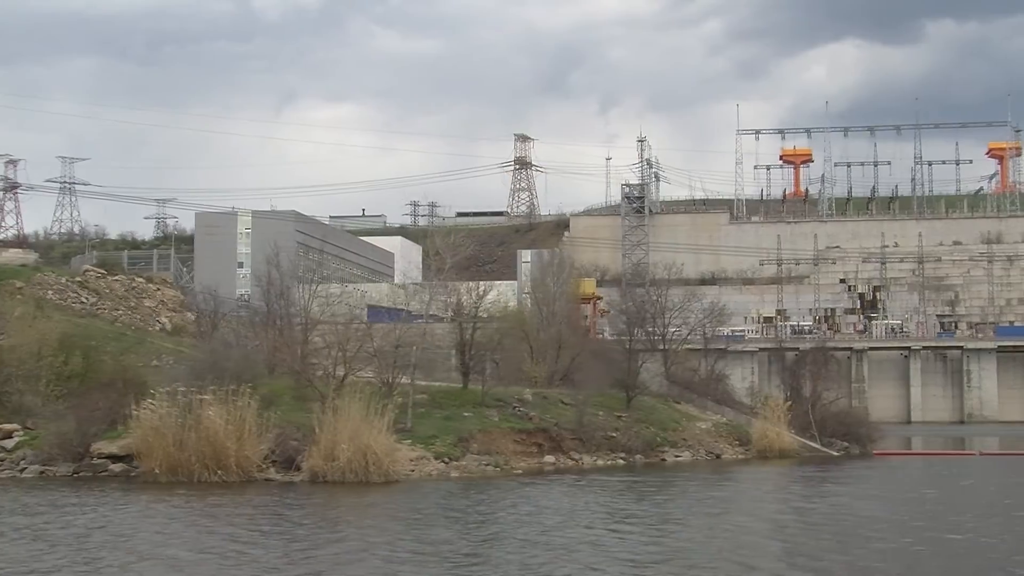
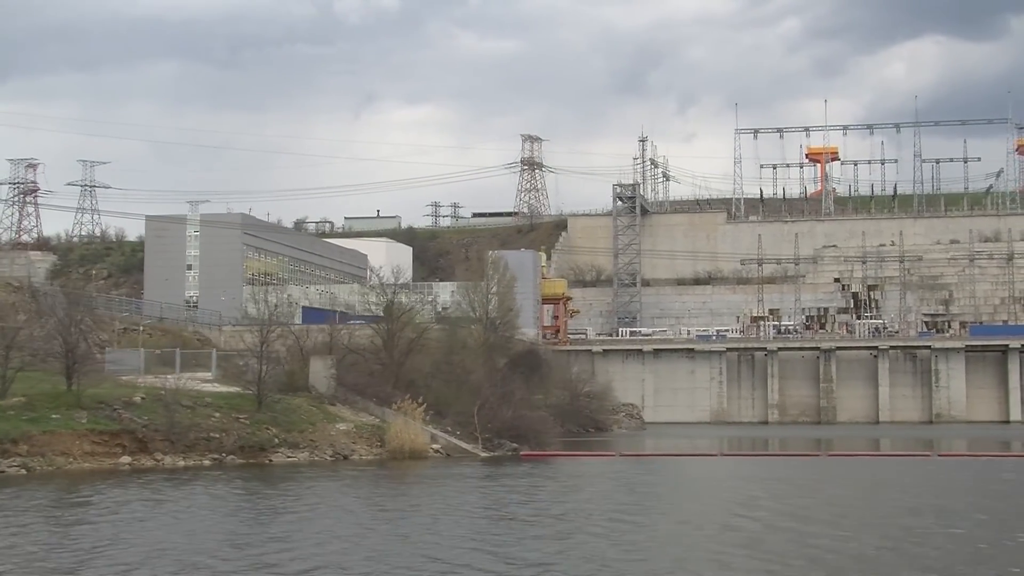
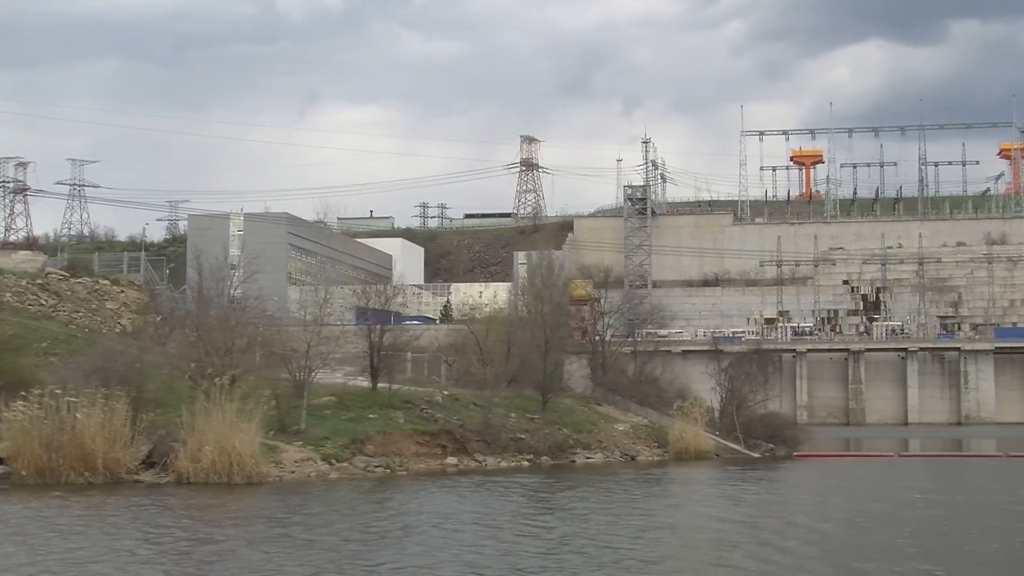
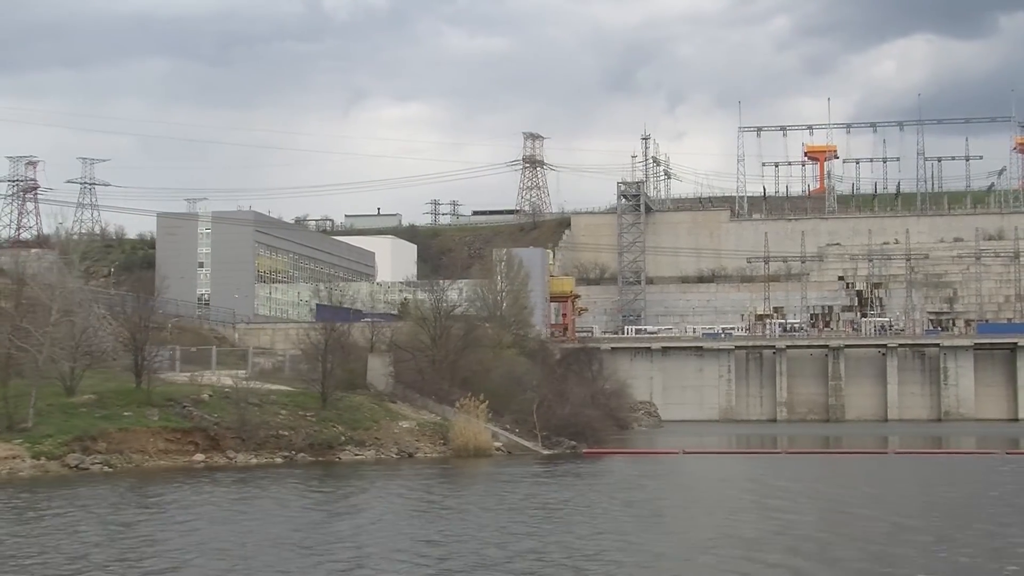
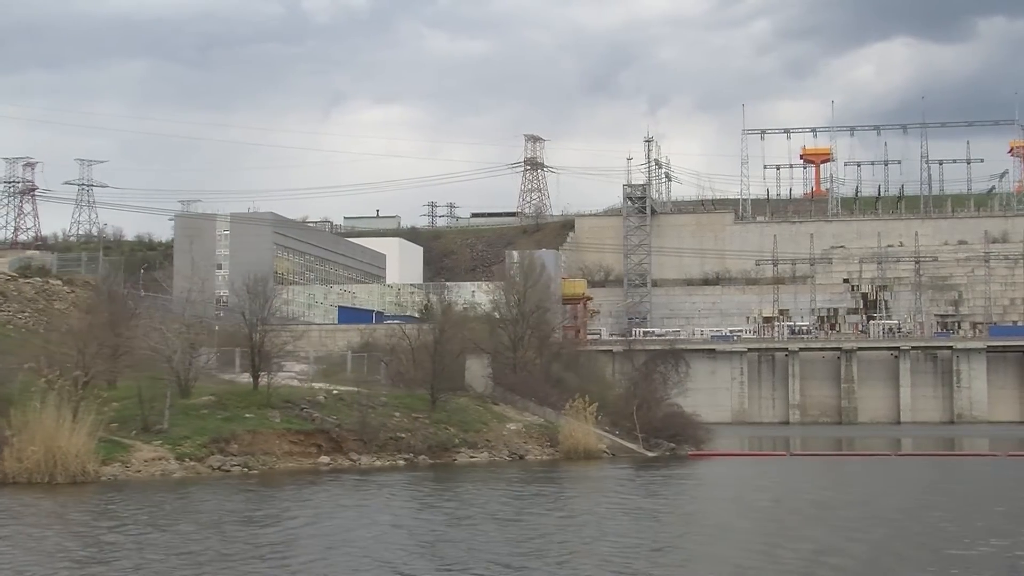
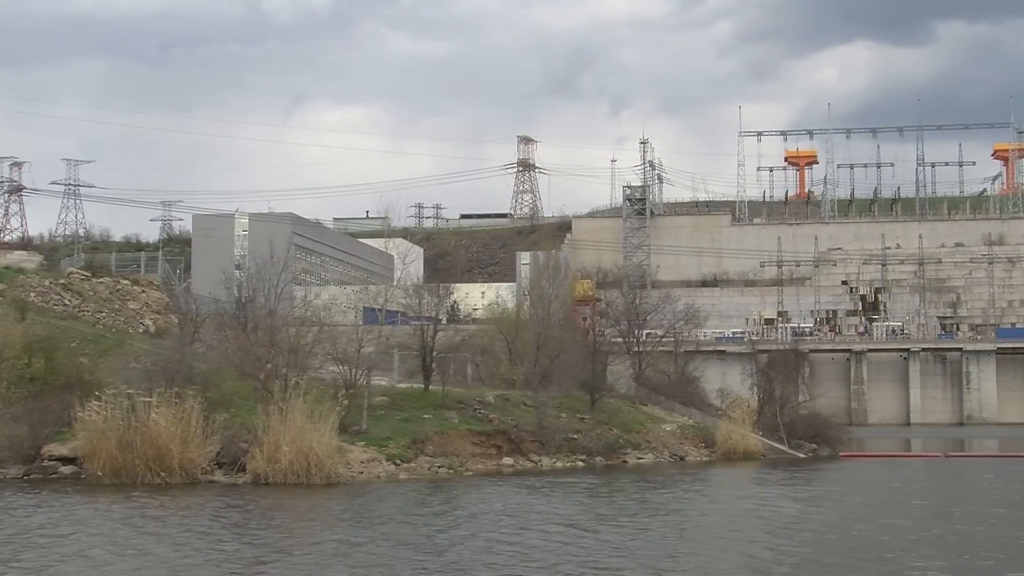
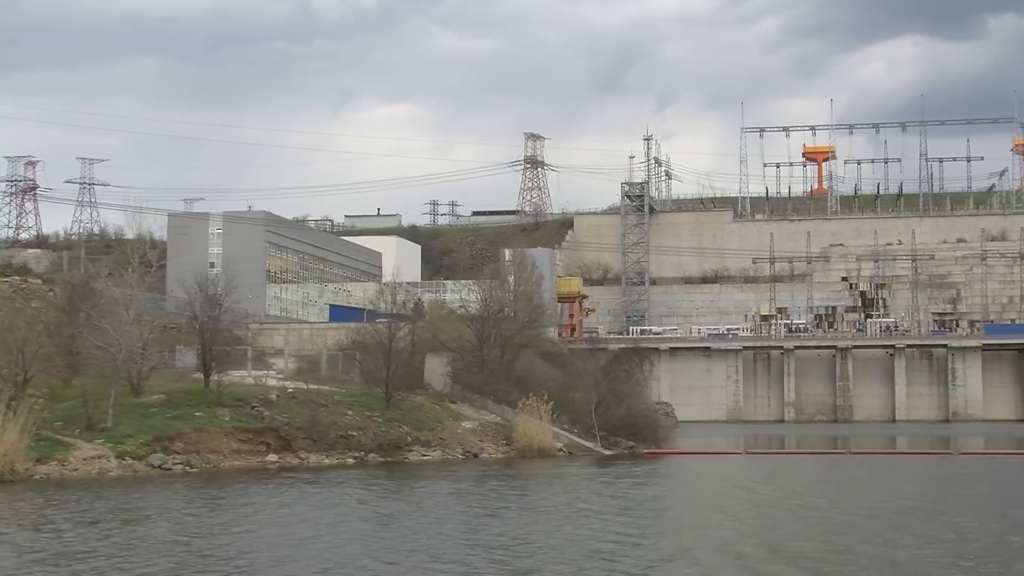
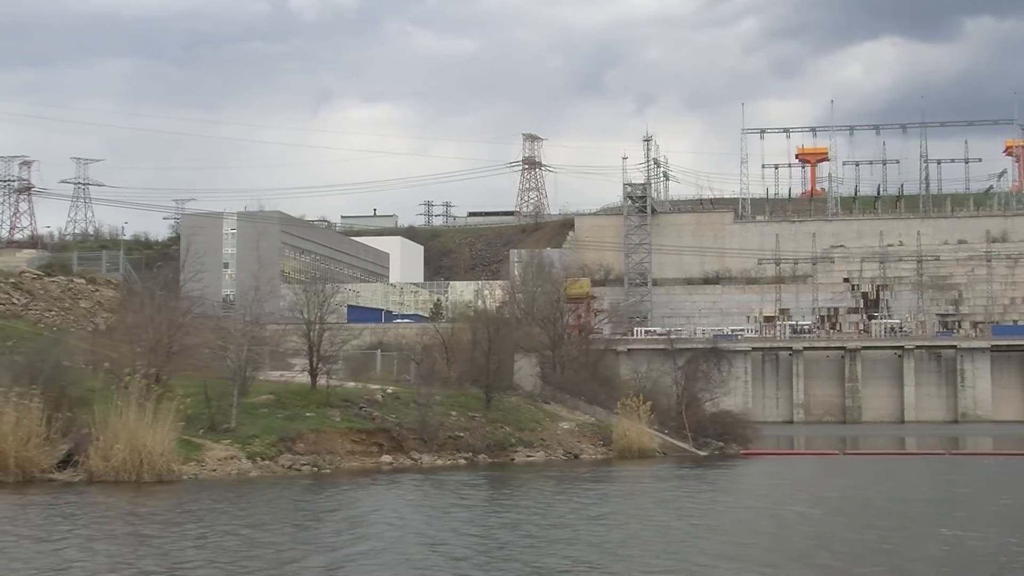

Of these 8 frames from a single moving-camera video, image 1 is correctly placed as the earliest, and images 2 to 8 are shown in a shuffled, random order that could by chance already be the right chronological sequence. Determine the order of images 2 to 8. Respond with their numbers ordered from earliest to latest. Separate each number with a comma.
6, 3, 8, 5, 7, 4, 2
